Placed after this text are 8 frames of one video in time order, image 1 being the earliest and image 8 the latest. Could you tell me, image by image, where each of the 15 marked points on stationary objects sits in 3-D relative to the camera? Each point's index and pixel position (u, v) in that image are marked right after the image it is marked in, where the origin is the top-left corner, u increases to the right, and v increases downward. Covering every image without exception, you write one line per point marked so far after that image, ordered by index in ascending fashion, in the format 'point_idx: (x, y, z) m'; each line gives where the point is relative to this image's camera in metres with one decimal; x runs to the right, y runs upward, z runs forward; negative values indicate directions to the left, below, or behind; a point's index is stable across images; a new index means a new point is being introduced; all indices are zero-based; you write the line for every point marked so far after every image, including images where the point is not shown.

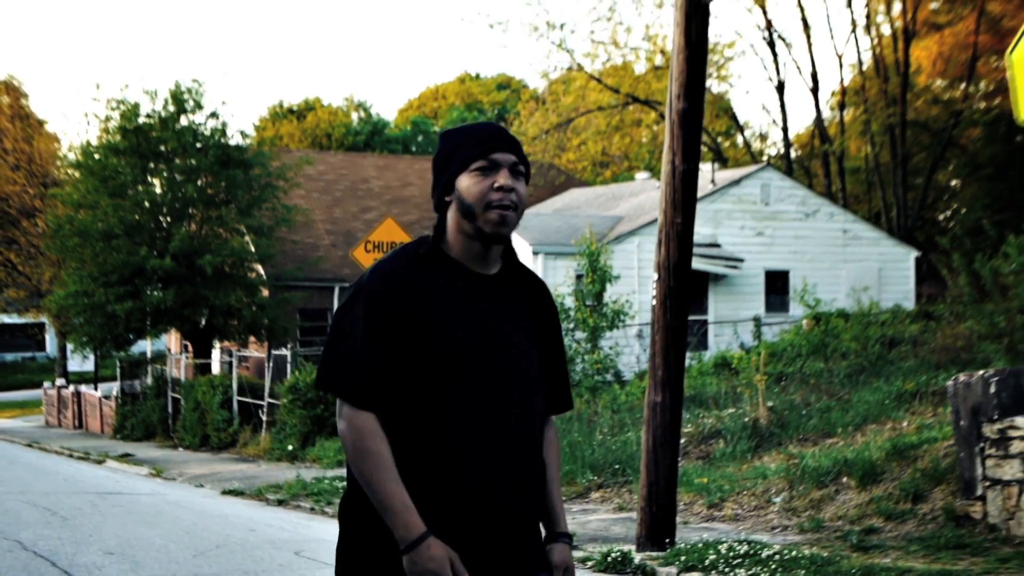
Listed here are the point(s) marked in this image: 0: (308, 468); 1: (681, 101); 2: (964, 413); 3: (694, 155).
0: (-3.0, -2.6, +19.2) m
1: (+1.2, +1.3, +9.3) m
2: (+3.3, -0.9, +9.6) m
3: (+1.3, +1.0, +9.3) m
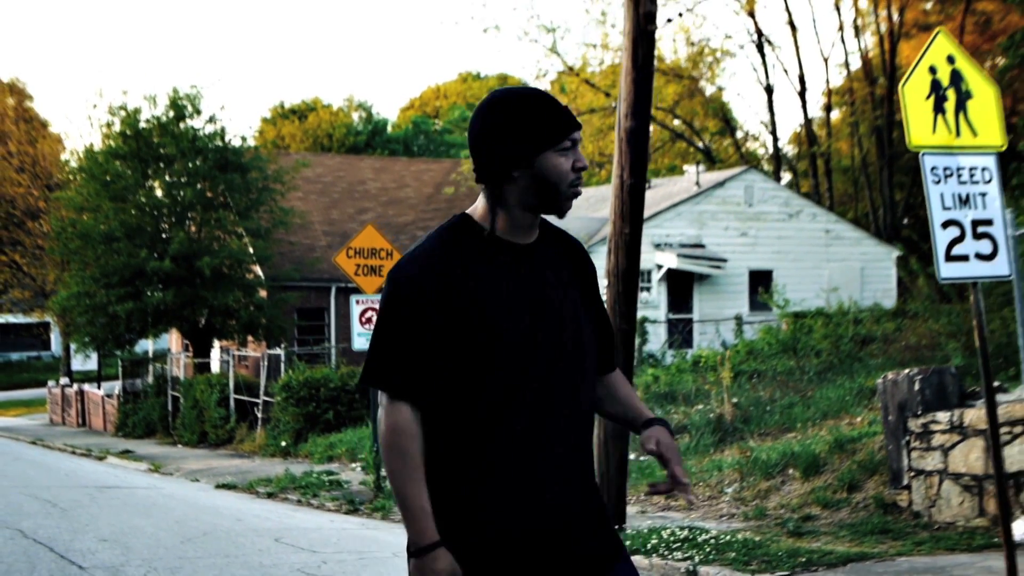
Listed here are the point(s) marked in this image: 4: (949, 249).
0: (-3.2, -2.6, +20.0) m
1: (+0.9, +1.3, +10.1) m
2: (+3.0, -0.9, +10.4) m
3: (+1.0, +0.9, +10.1) m
4: (+2.5, +0.2, +7.4) m
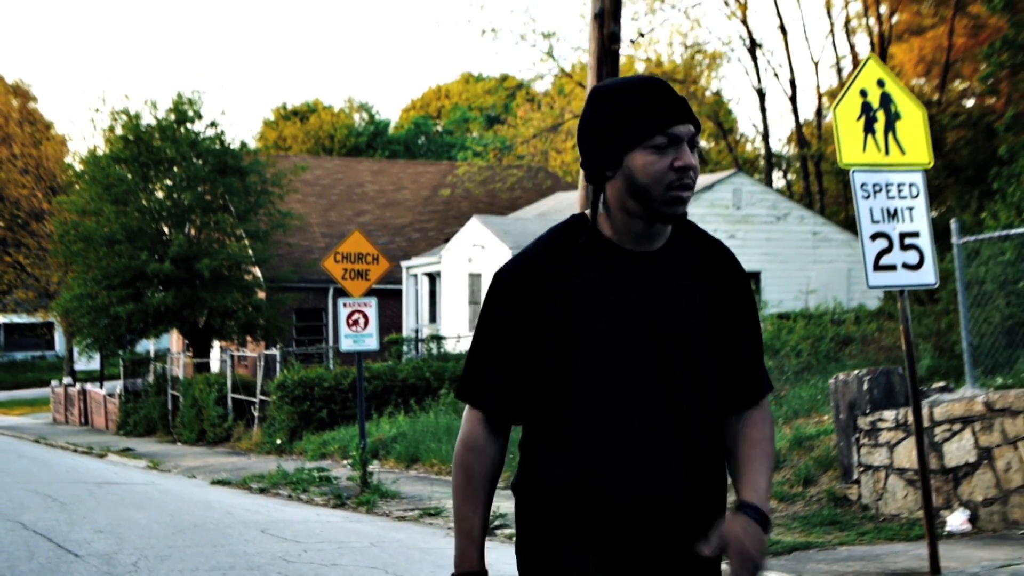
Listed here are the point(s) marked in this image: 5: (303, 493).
0: (-3.4, -2.7, +20.6) m
1: (+0.7, +1.3, +10.7) m
2: (+2.7, -1.0, +11.0) m
3: (+0.7, +0.9, +10.7) m
4: (+2.2, +0.2, +8.0) m
5: (-2.5, -2.4, +15.6) m
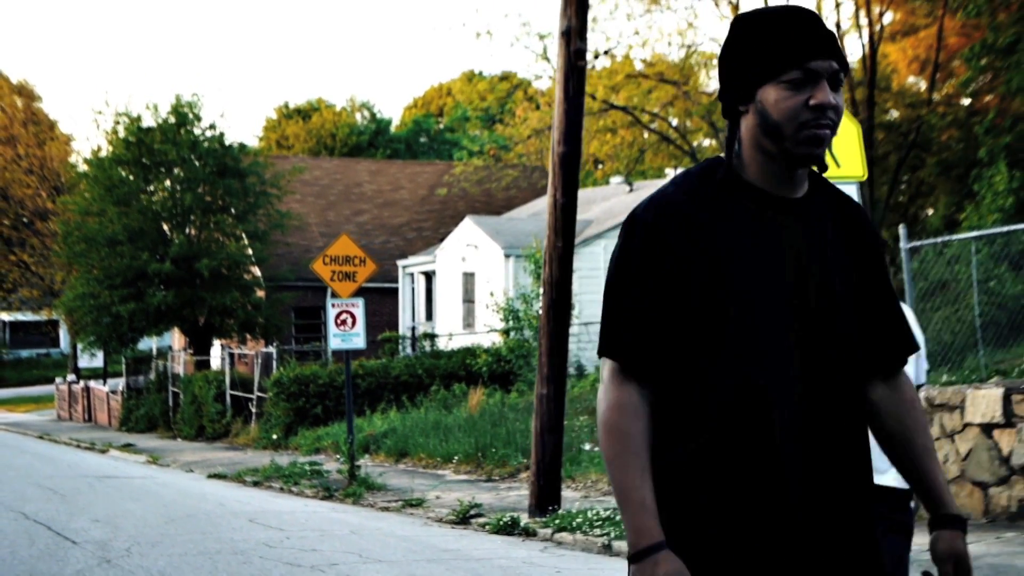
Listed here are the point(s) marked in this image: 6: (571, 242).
0: (-3.6, -2.7, +21.3) m
1: (+0.4, +1.2, +11.3) m
2: (+2.5, -1.0, +11.6) m
3: (+0.5, +0.8, +11.4) m
4: (+2.0, +0.1, +8.6) m
5: (-2.7, -2.4, +16.3) m
6: (+0.5, +0.4, +11.4) m
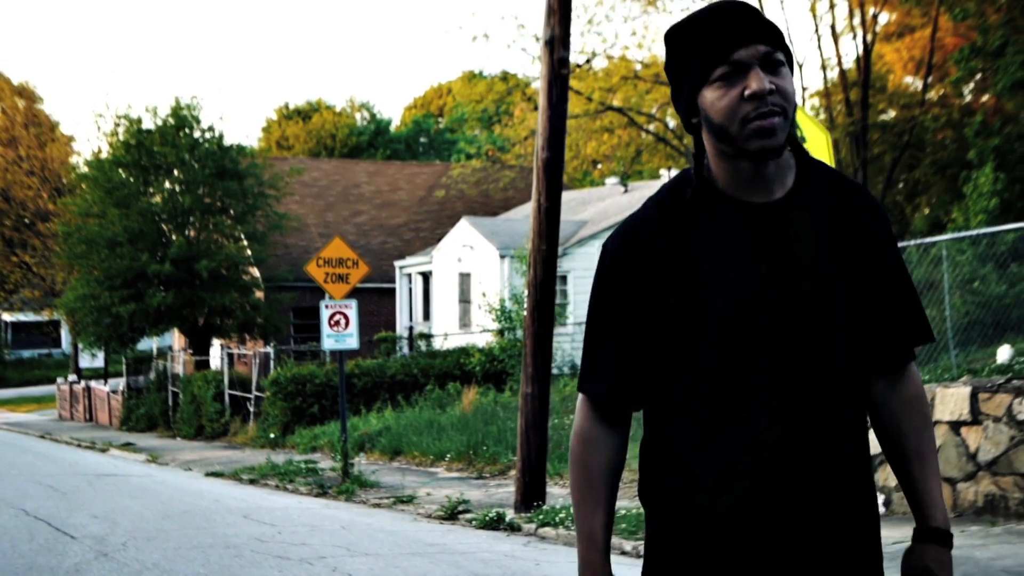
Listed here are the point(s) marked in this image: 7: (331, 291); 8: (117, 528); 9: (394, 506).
0: (-3.7, -2.7, +21.6) m
1: (+0.3, +1.2, +11.6) m
2: (+2.4, -1.0, +11.9) m
3: (+0.4, +0.8, +11.7) m
4: (+1.8, +0.1, +9.0) m
5: (-2.8, -2.5, +16.6) m
6: (+0.4, +0.4, +11.8) m
7: (-2.2, 0.0, +16.2) m
8: (-3.3, -2.0, +11.0) m
9: (-1.2, -2.2, +13.6) m
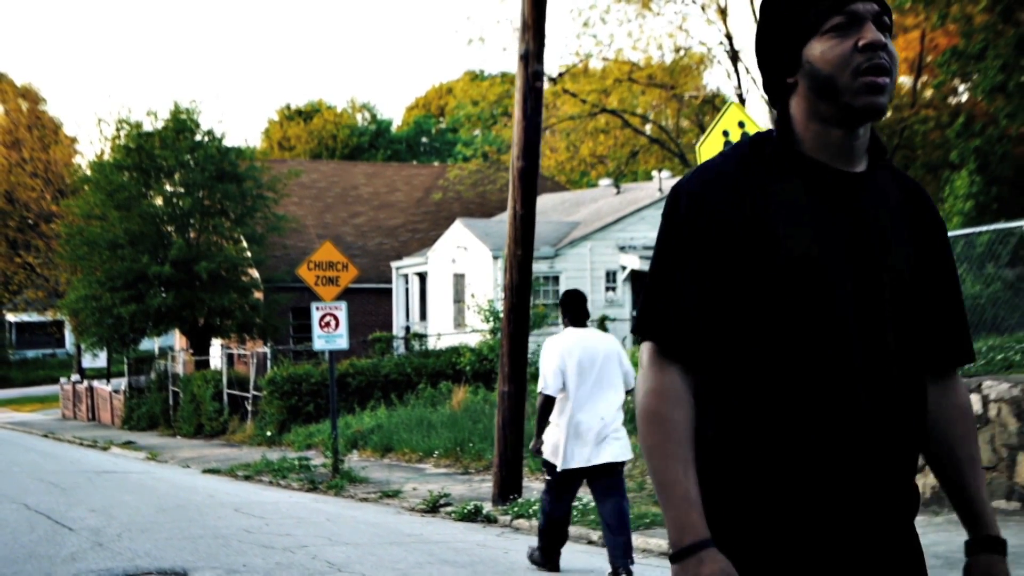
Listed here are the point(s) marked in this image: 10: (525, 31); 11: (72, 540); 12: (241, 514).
0: (-3.9, -2.7, +22.2) m
1: (+0.1, +1.2, +12.2) m
2: (+2.2, -1.0, +12.5) m
3: (+0.2, +0.8, +12.3) m
4: (+1.6, +0.1, +9.6) m
5: (-3.0, -2.5, +17.2) m
6: (+0.2, +0.3, +12.3) m
7: (-2.4, -0.1, +16.8) m
8: (-3.5, -2.0, +11.6) m
9: (-1.4, -2.3, +14.2) m
10: (+0.1, +2.3, +12.1) m
11: (-3.5, -2.0, +10.4) m
12: (-2.5, -2.1, +12.4) m
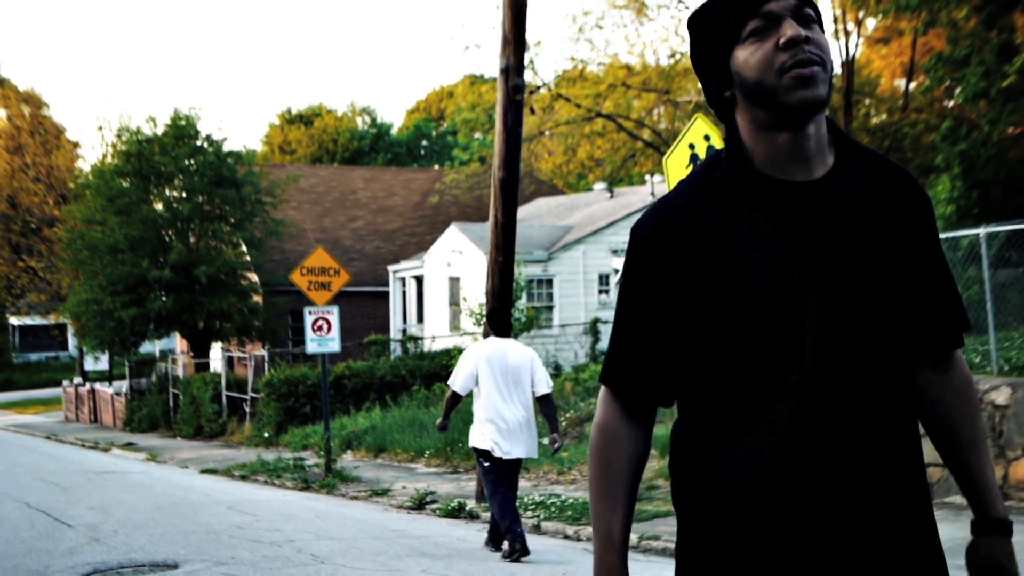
0: (-4.0, -2.8, +22.7) m
1: (-0.1, +1.1, +12.7) m
2: (+2.0, -1.1, +13.0) m
3: (0.0, +0.7, +12.7) m
4: (+1.4, +0.1, +10.0) m
5: (-3.1, -2.6, +17.7) m
6: (0.0, +0.3, +12.8) m
7: (-2.6, -0.1, +17.2) m
8: (-3.7, -2.1, +12.1) m
9: (-1.6, -2.3, +14.6) m
10: (-0.1, +2.3, +12.6) m
11: (-3.6, -2.0, +10.8) m
12: (-2.7, -2.2, +12.9) m
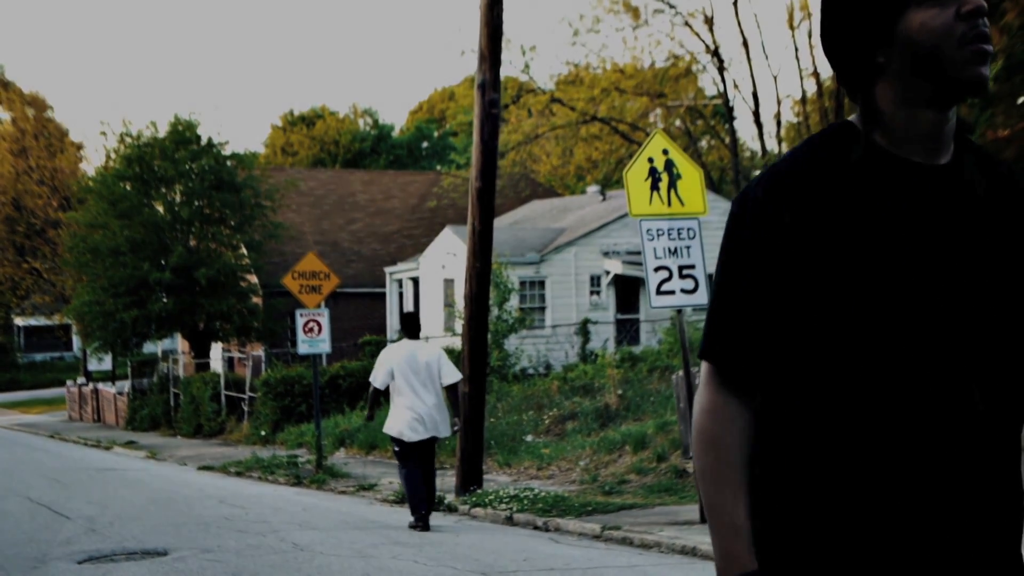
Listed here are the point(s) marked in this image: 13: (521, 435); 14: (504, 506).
0: (-4.2, -2.8, +23.4) m
1: (-0.3, +1.1, +13.4) m
2: (+1.8, -1.1, +13.6) m
3: (-0.3, +0.7, +13.4) m
4: (+1.2, 0.0, +10.7) m
5: (-3.4, -2.6, +18.4) m
6: (-0.2, +0.3, +13.5) m
7: (-2.8, -0.2, +17.9) m
8: (-3.9, -2.2, +12.8) m
9: (-1.8, -2.4, +15.3) m
10: (-0.3, +2.3, +13.3) m
11: (-3.9, -2.1, +11.5) m
12: (-2.9, -2.2, +13.5) m
13: (+0.1, -2.0, +18.1) m
14: (0.0, -2.1, +12.5) m
